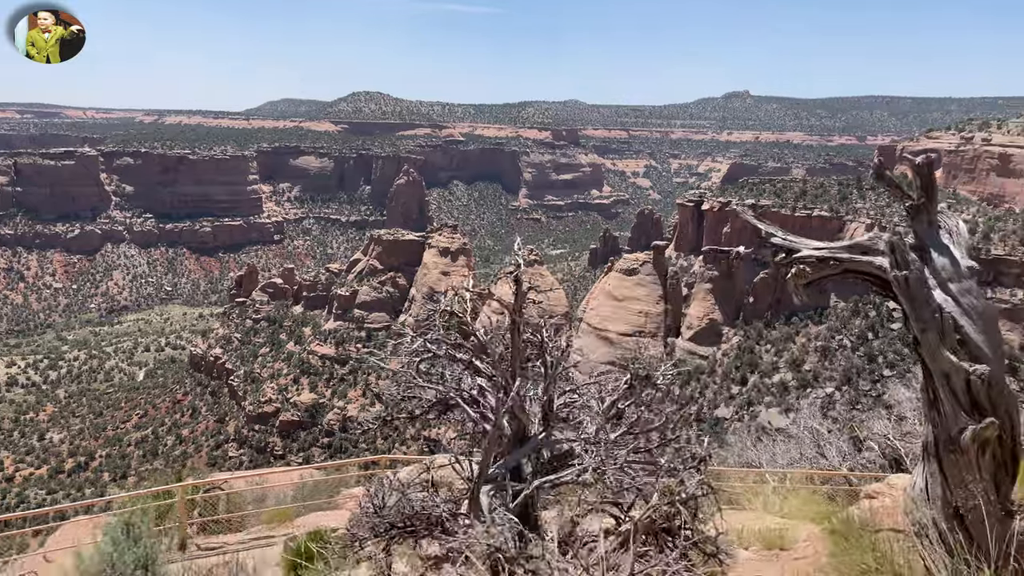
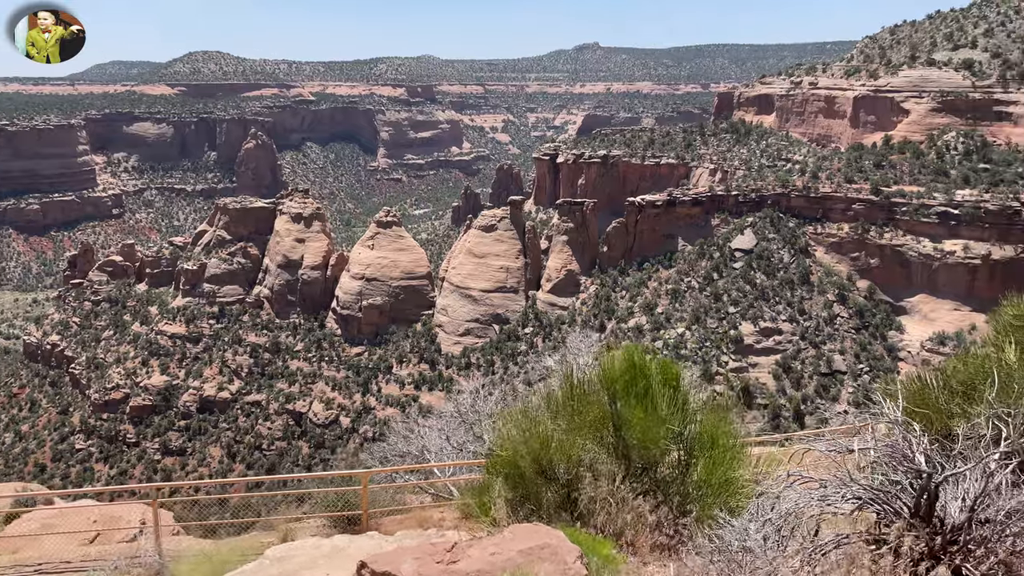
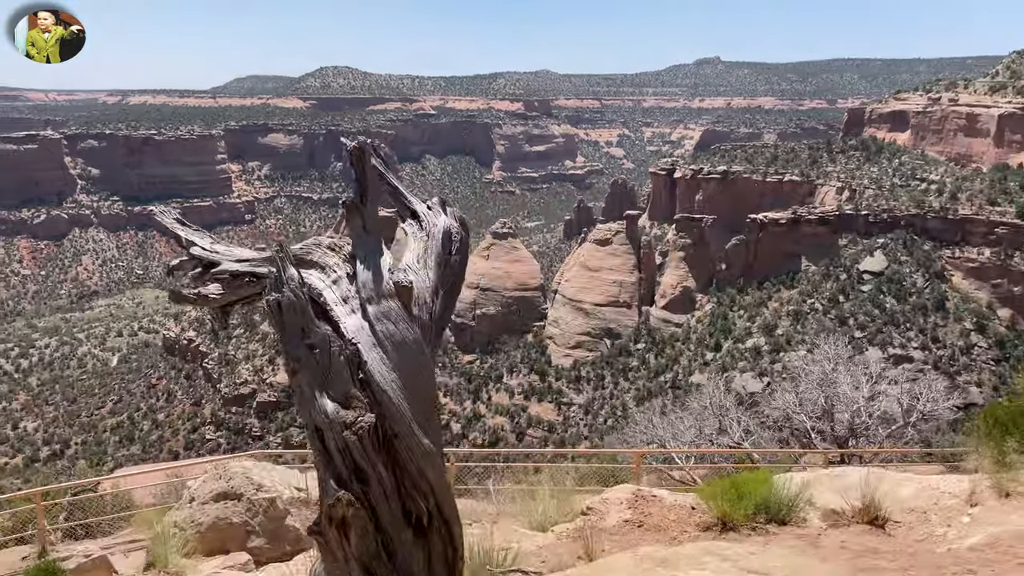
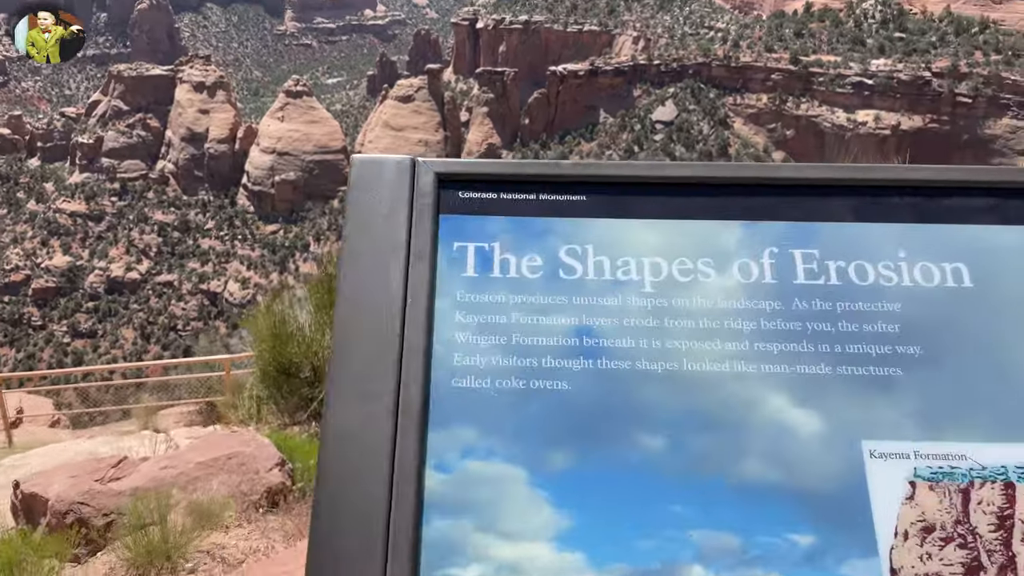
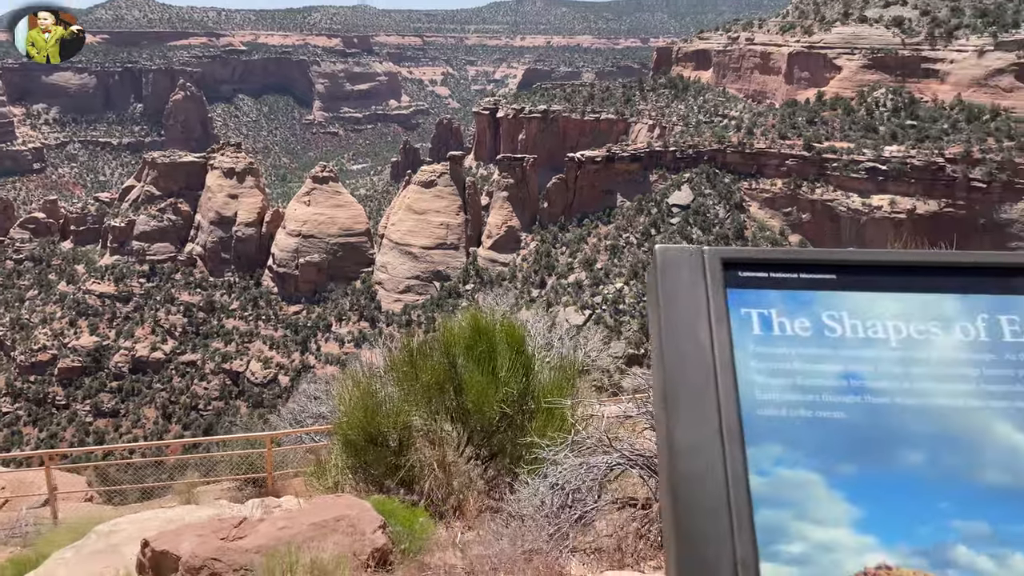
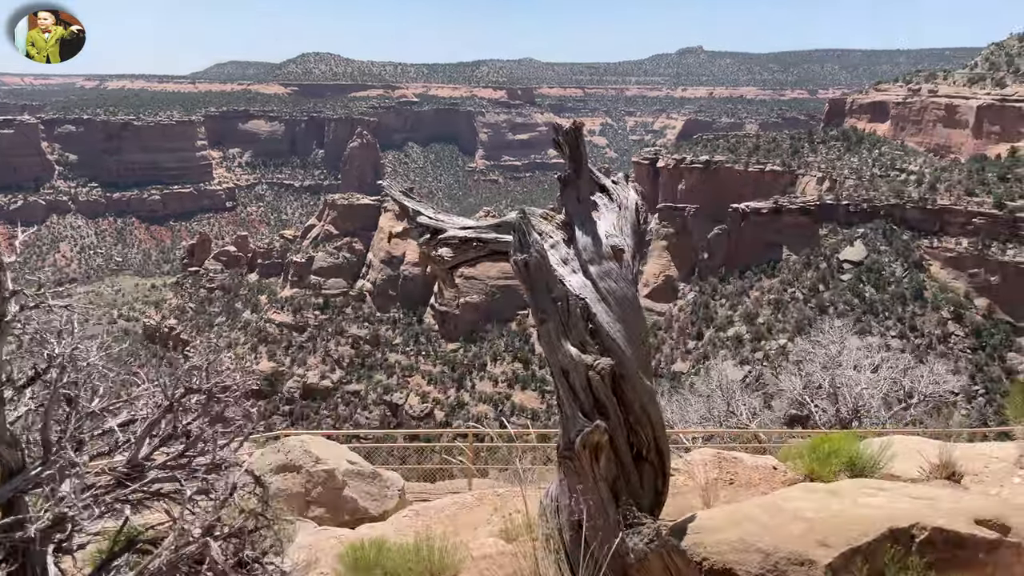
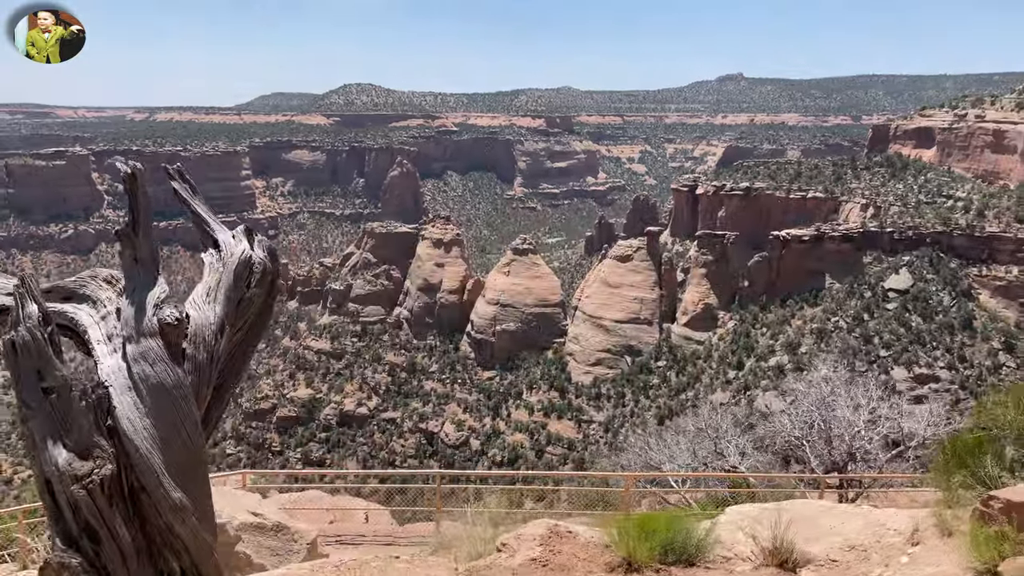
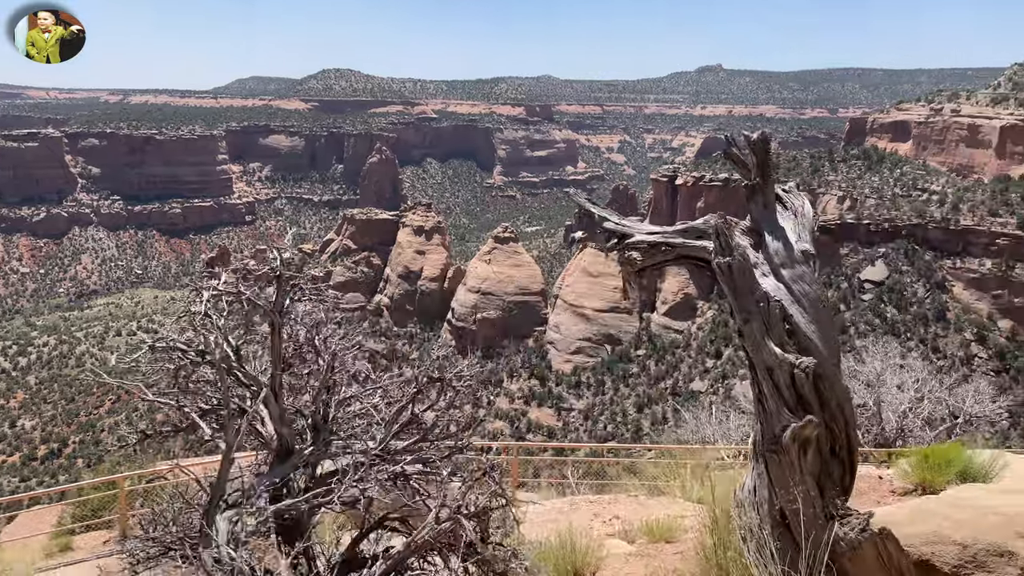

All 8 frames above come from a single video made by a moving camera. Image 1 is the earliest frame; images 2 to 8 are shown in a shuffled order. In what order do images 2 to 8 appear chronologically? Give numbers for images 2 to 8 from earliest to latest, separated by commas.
8, 6, 3, 7, 2, 5, 4
